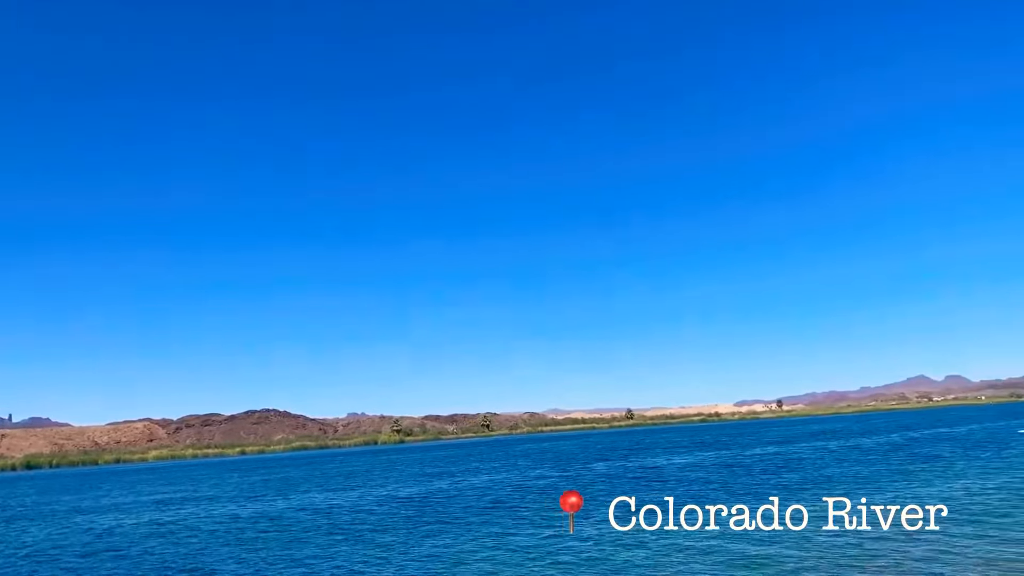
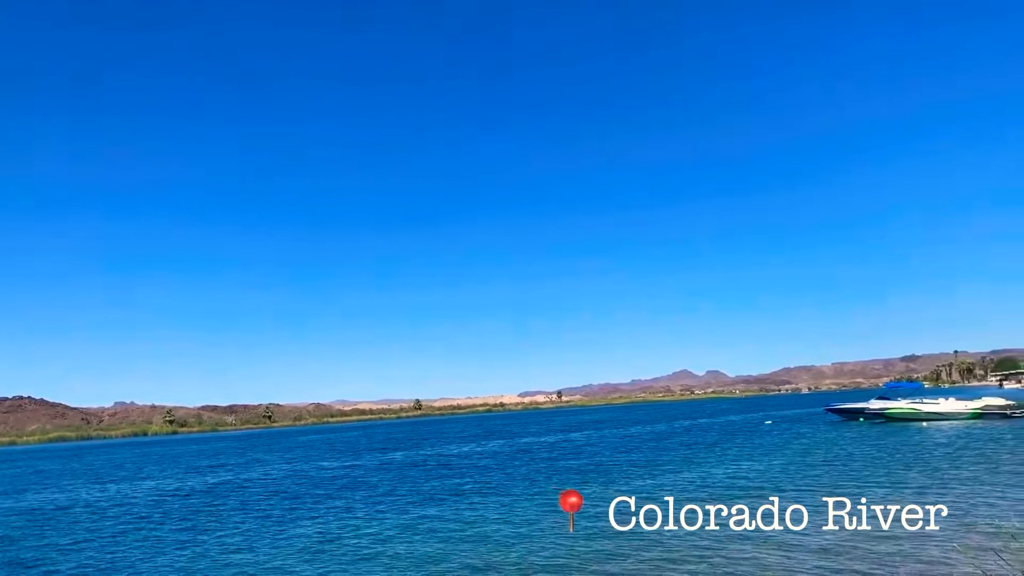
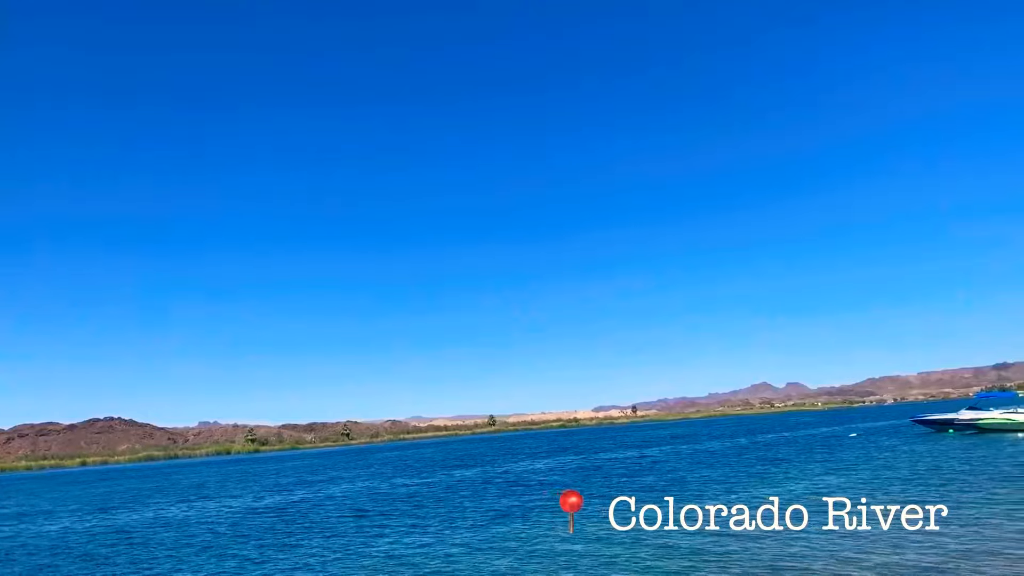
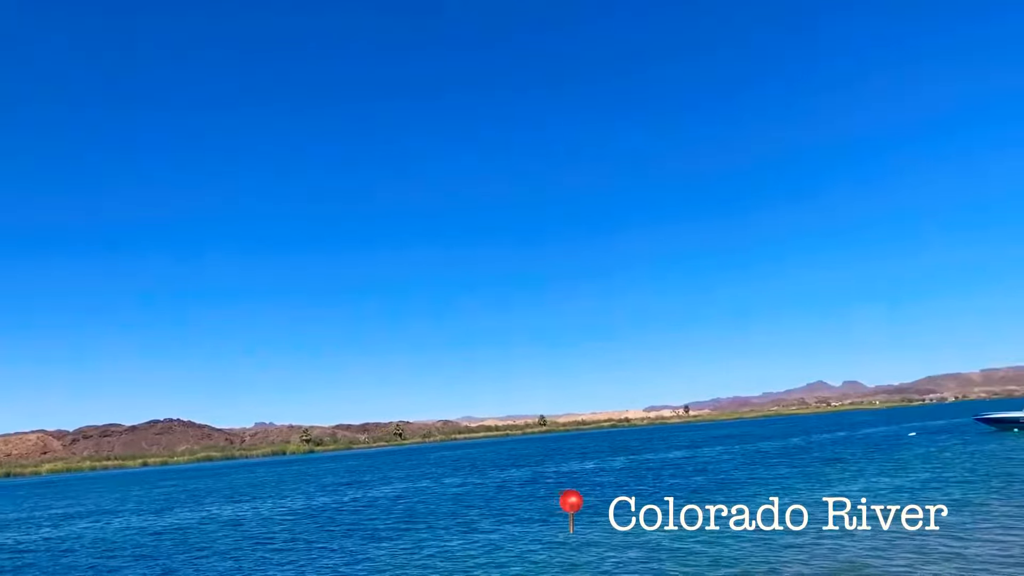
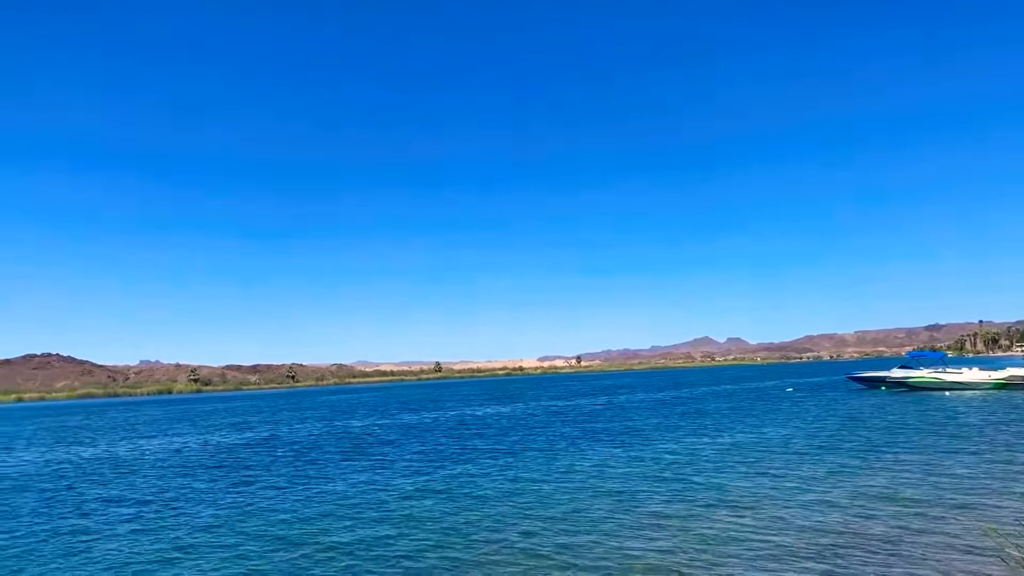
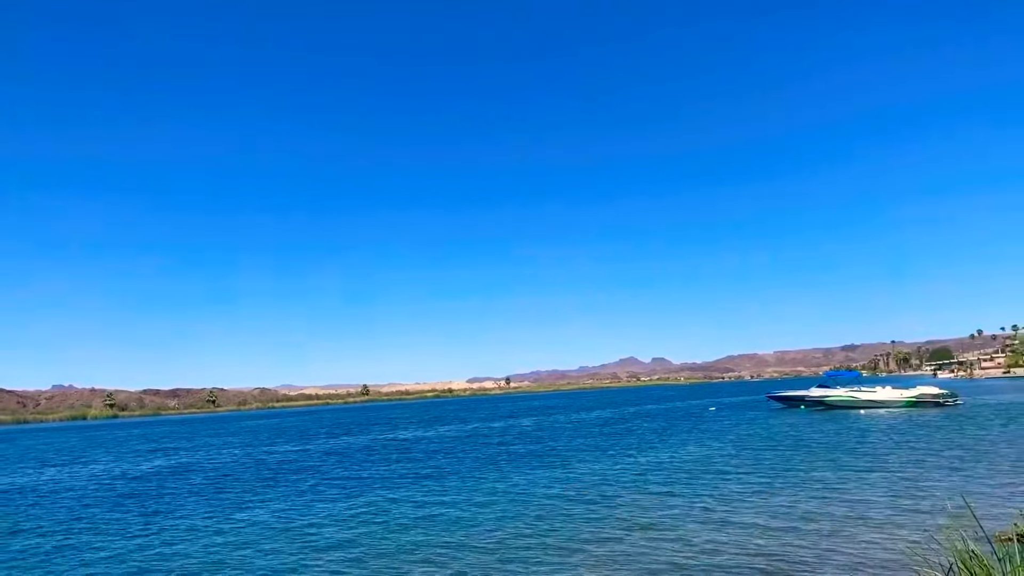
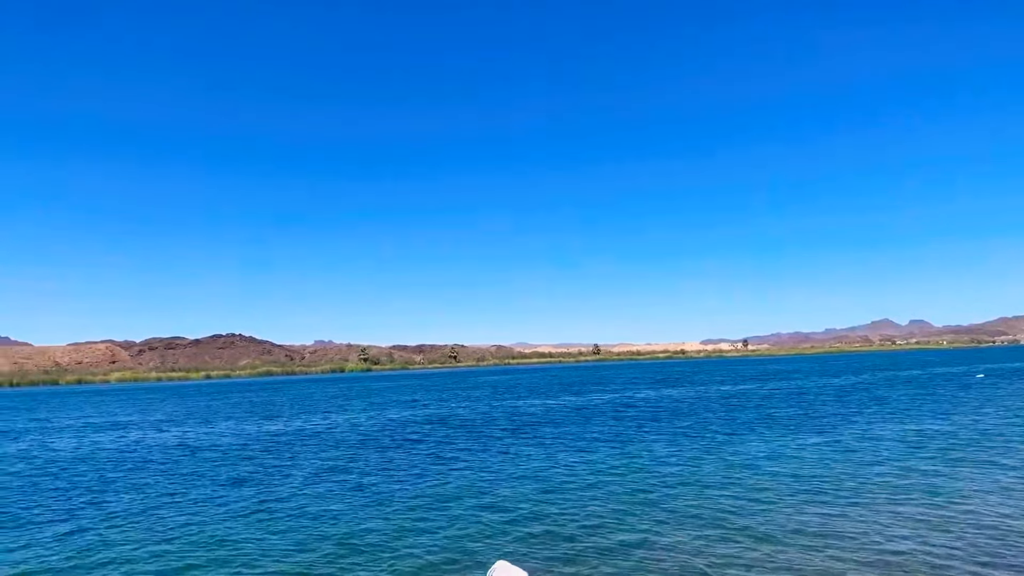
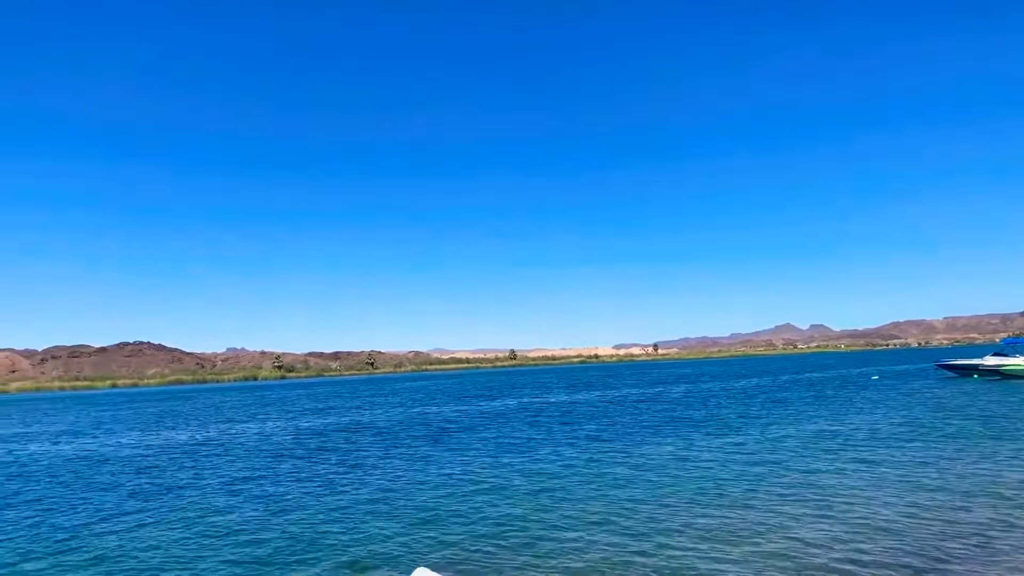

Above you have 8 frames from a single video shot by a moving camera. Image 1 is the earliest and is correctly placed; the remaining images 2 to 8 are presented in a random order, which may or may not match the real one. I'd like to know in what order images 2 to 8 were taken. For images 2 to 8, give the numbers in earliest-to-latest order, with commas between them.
4, 3, 2, 6, 5, 8, 7
